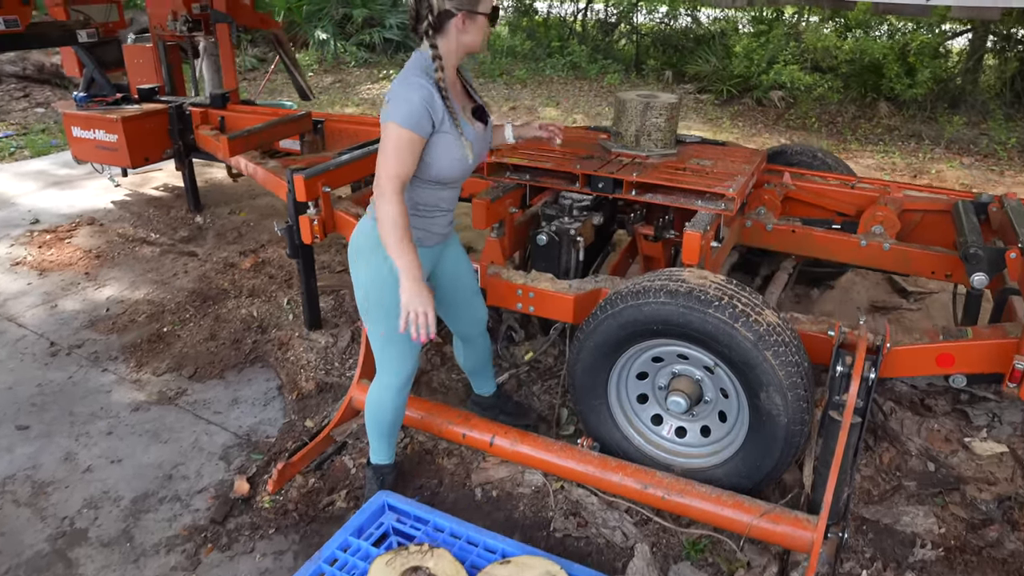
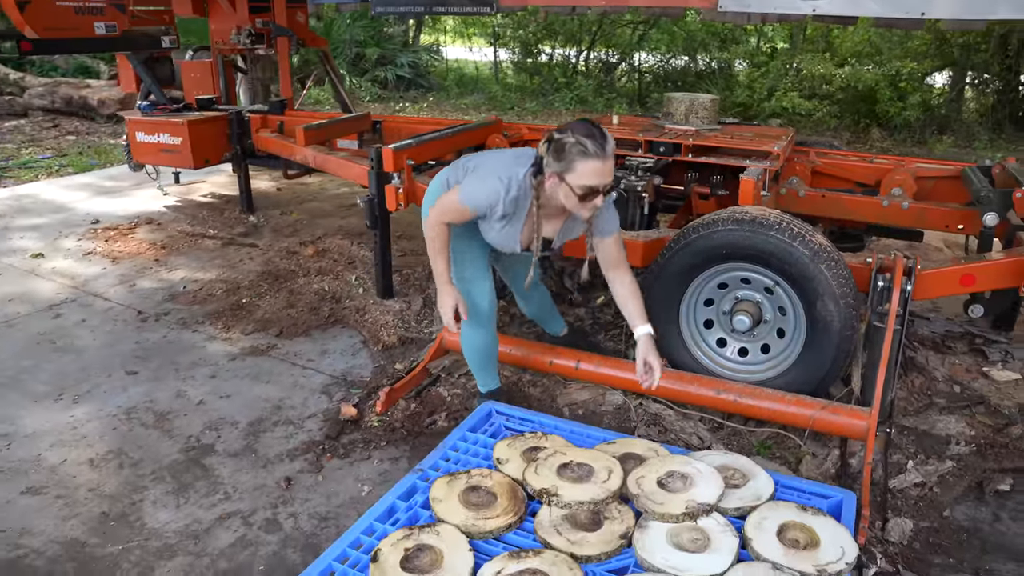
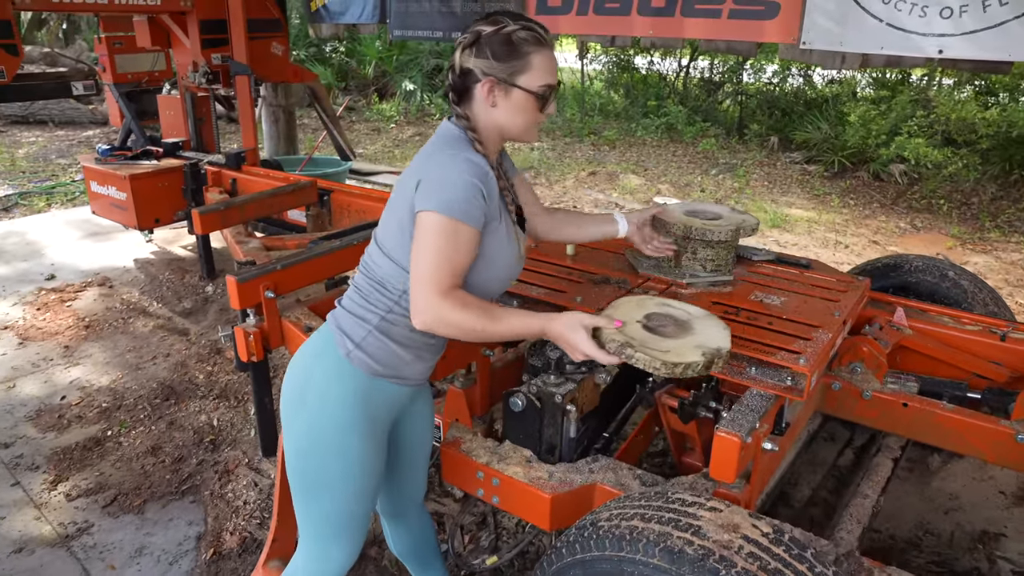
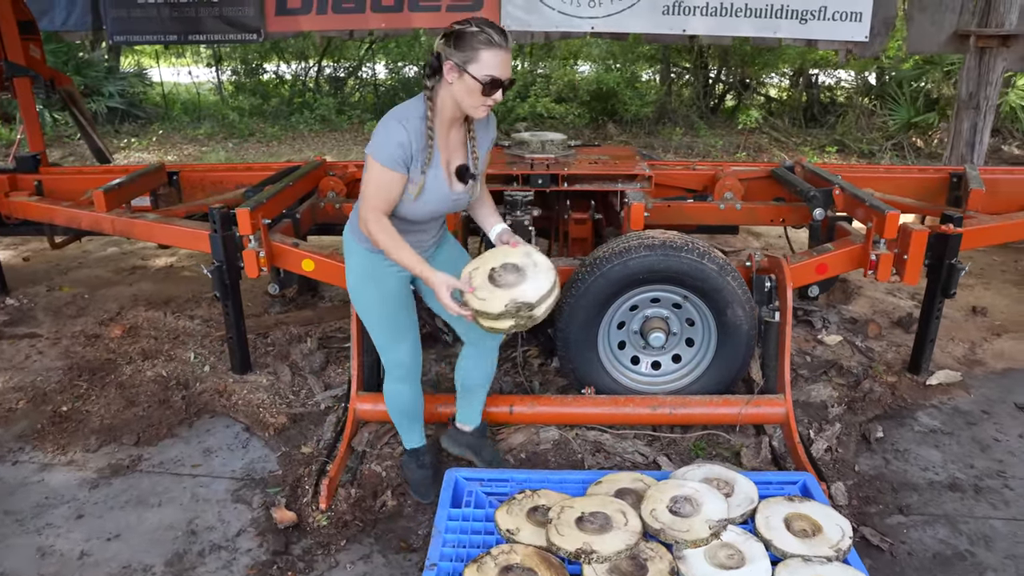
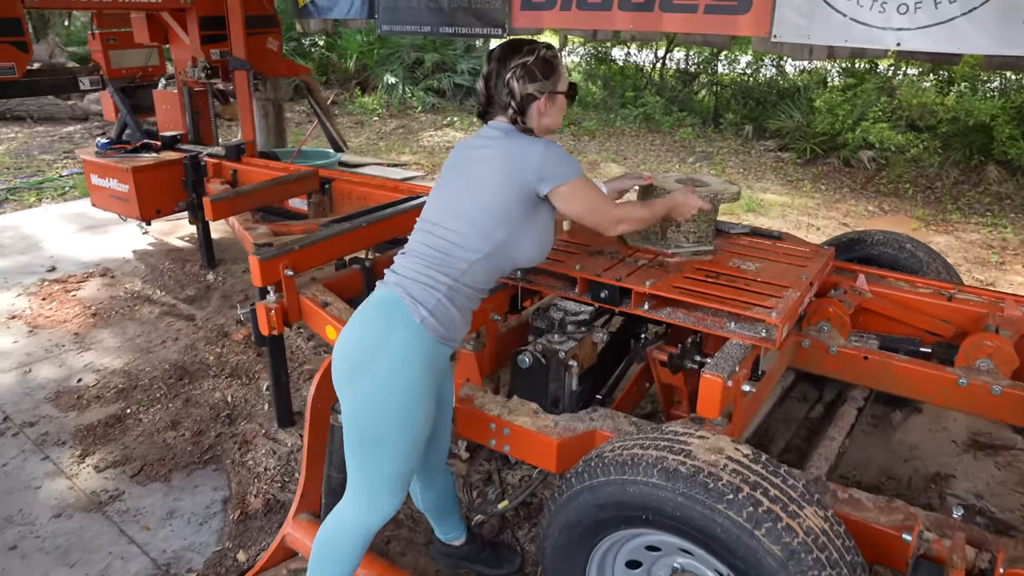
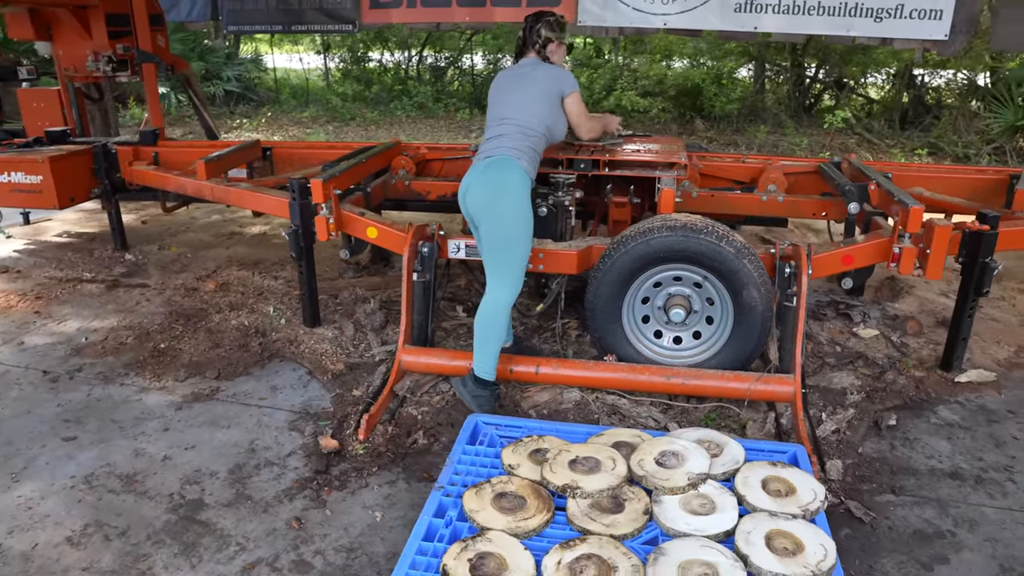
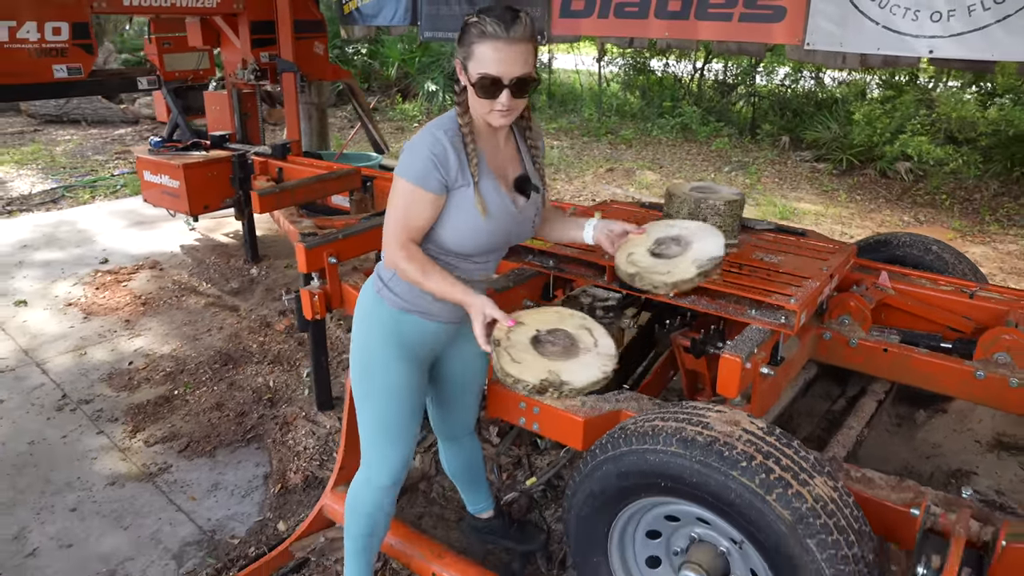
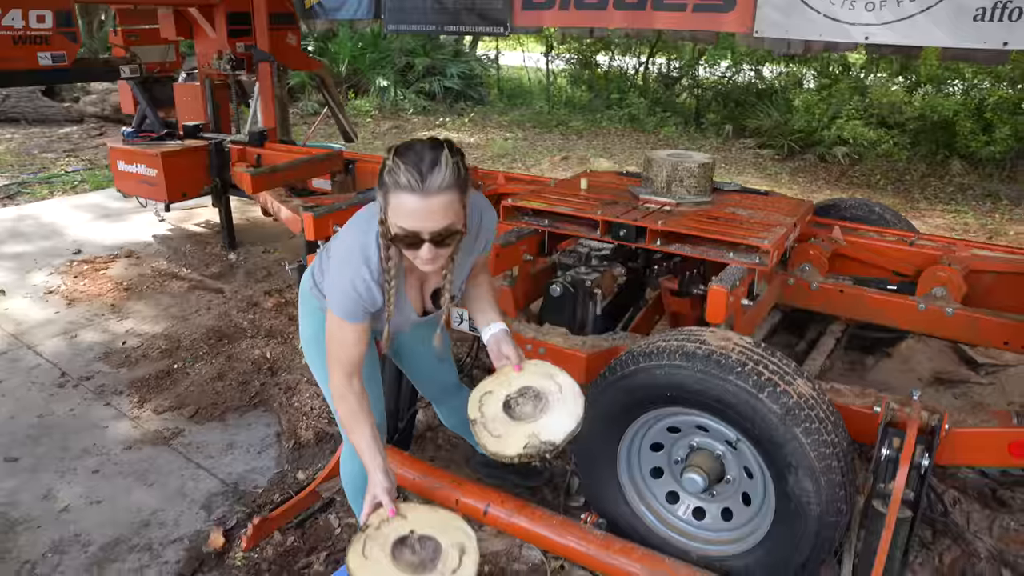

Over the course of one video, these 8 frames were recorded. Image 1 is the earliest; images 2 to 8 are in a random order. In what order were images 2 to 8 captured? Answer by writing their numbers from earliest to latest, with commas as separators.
5, 3, 7, 8, 2, 6, 4
